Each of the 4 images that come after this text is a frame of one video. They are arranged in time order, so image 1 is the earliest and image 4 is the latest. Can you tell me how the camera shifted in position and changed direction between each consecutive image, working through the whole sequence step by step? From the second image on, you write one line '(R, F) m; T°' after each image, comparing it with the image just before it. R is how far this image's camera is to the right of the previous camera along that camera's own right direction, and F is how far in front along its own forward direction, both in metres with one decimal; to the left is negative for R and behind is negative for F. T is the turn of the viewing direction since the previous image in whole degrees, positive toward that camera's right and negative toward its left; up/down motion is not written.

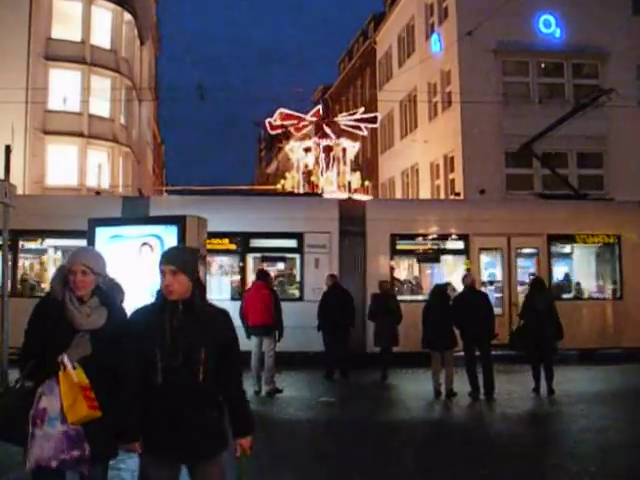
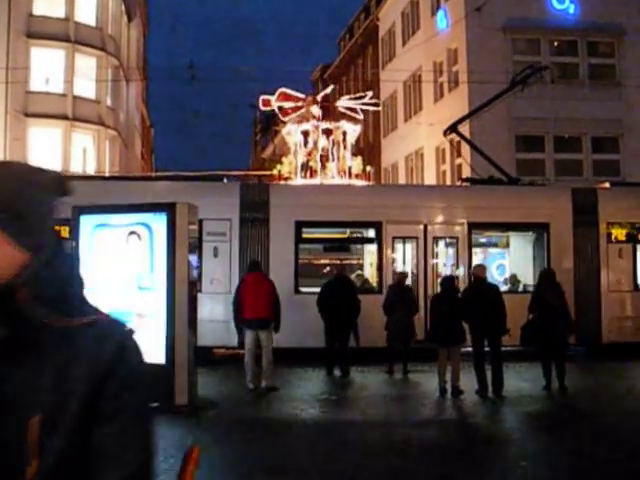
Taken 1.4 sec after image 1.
(+0.1, +1.0) m; 0°
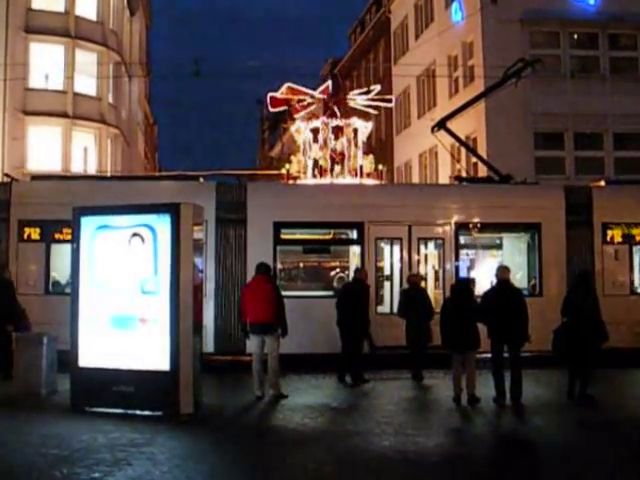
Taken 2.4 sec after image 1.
(0.0, +0.6) m; -1°
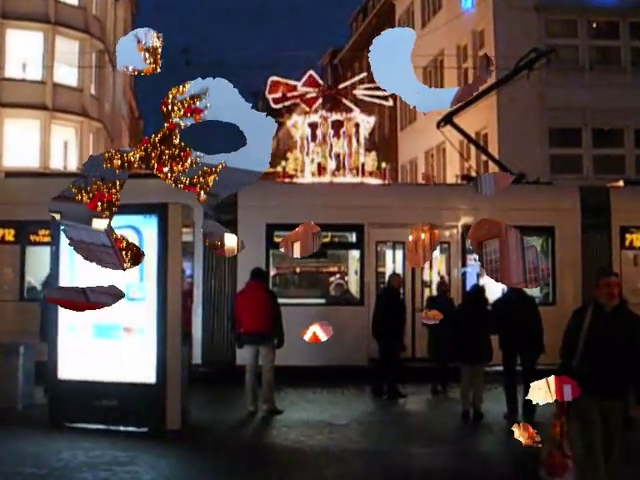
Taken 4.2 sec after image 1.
(0.0, +1.1) m; 0°
